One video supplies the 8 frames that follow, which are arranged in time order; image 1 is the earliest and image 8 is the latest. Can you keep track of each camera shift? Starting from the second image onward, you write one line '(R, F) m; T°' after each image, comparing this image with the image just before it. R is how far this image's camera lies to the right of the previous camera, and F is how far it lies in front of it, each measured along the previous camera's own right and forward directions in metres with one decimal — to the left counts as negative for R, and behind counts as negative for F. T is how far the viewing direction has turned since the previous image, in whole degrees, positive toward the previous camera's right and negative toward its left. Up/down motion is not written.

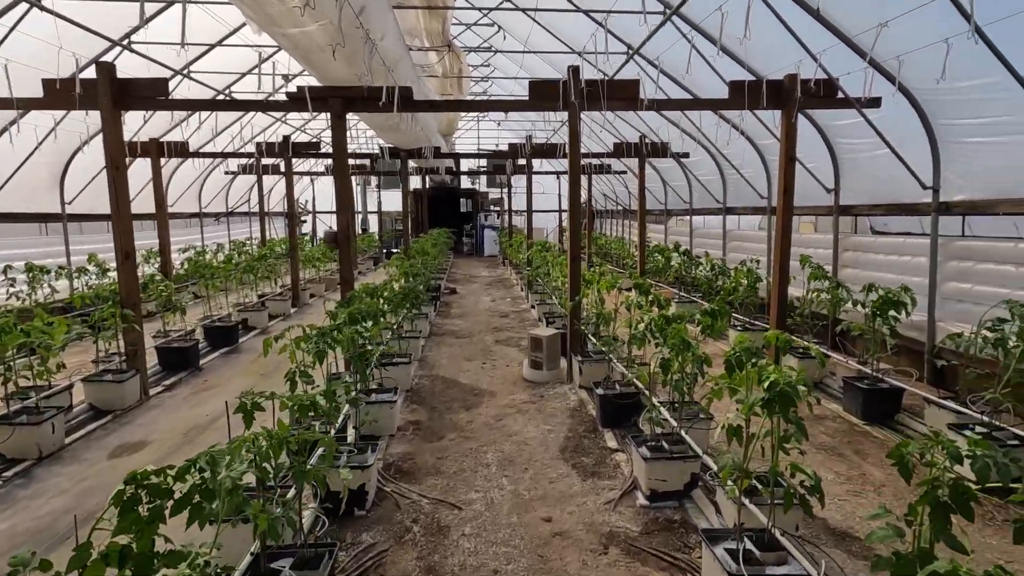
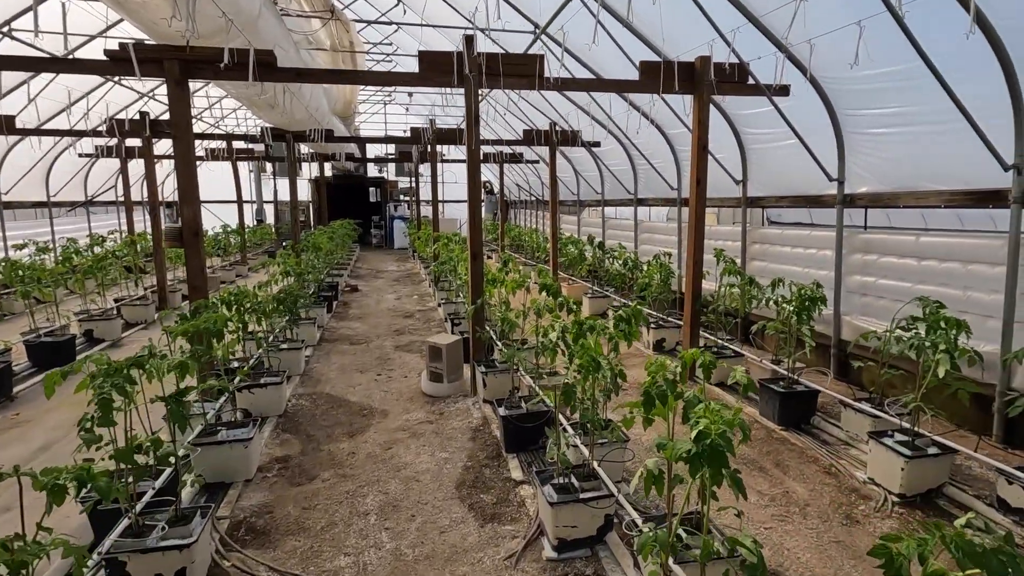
(+0.2, +0.7) m; +9°
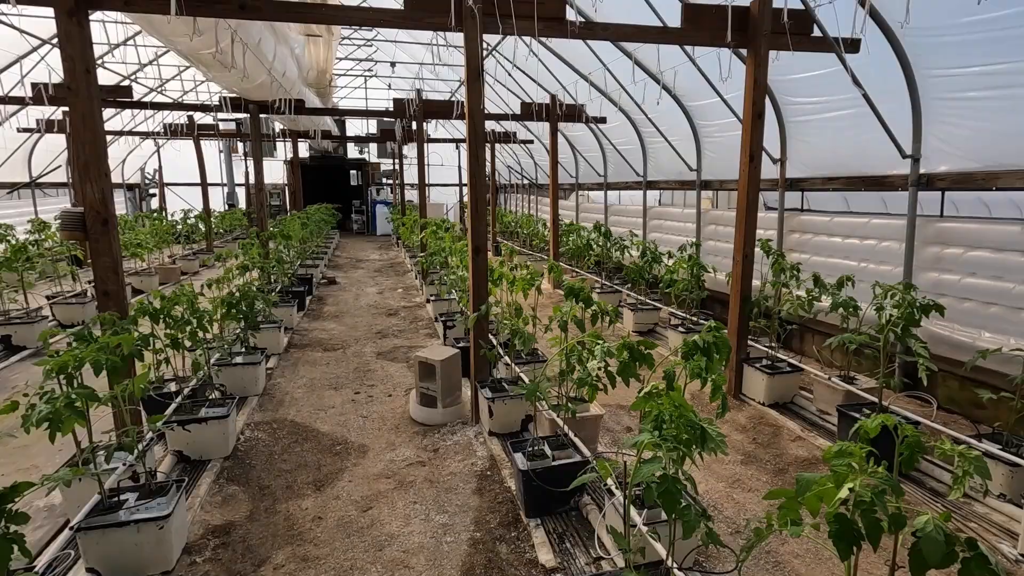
(-0.2, +1.1) m; +2°
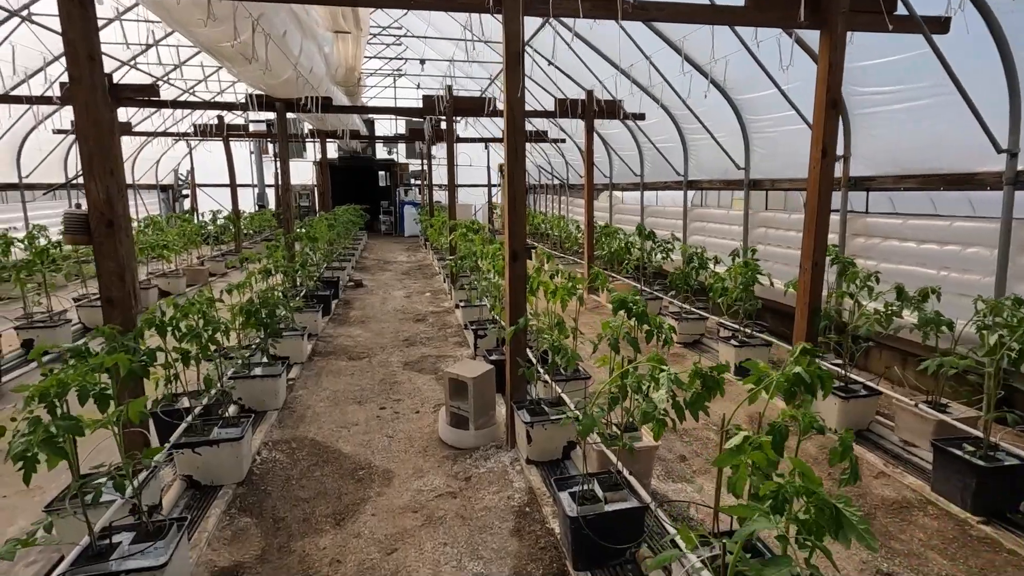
(-0.1, +0.4) m; -3°
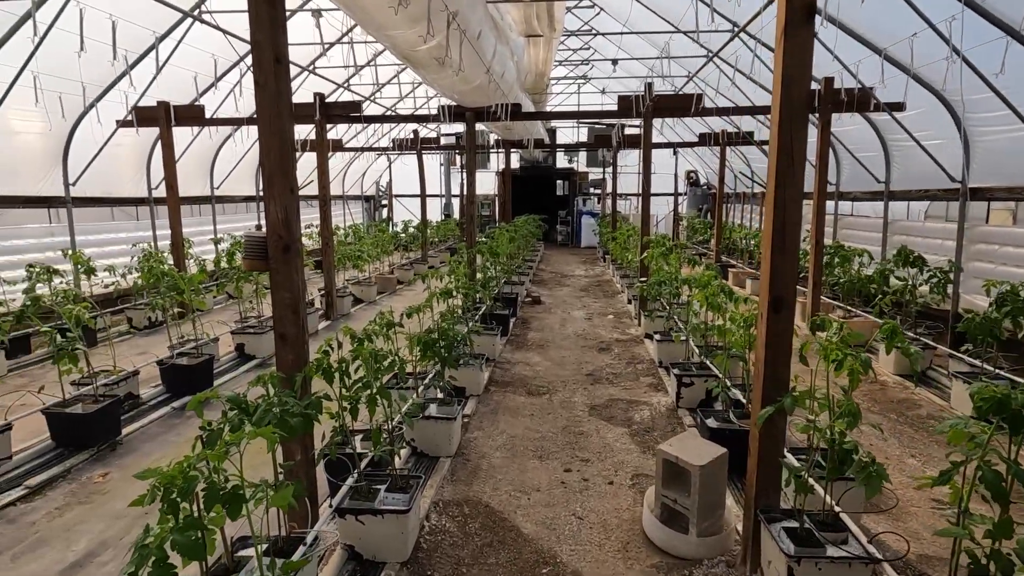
(-0.4, +0.9) m; -18°
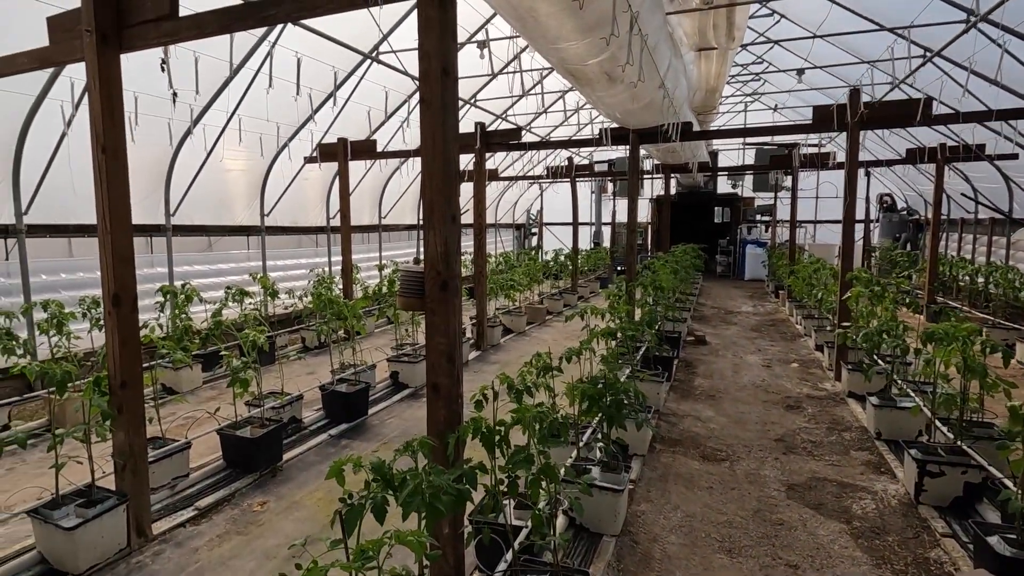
(-0.2, +0.5) m; -15°
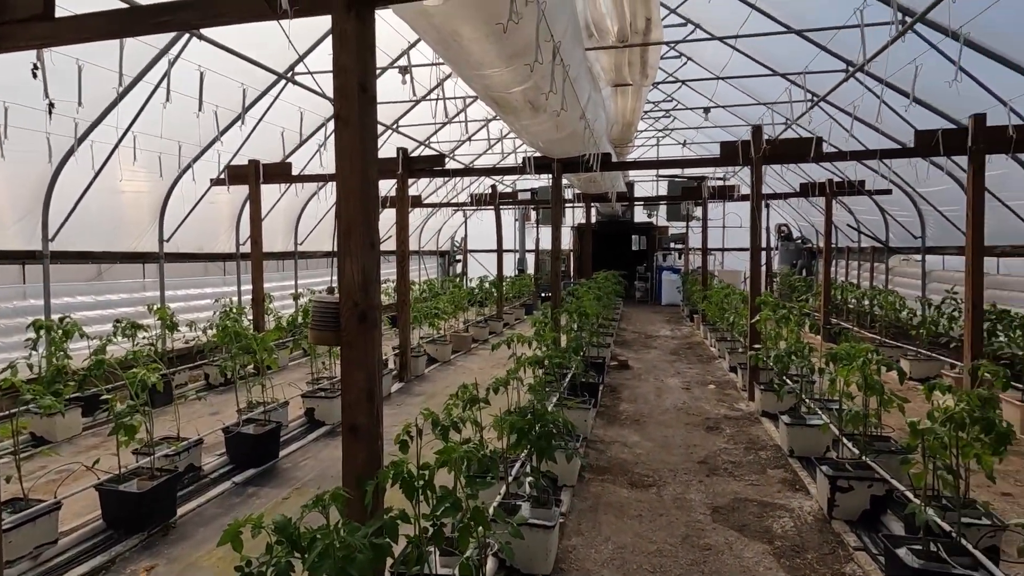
(0.0, +0.1) m; +8°
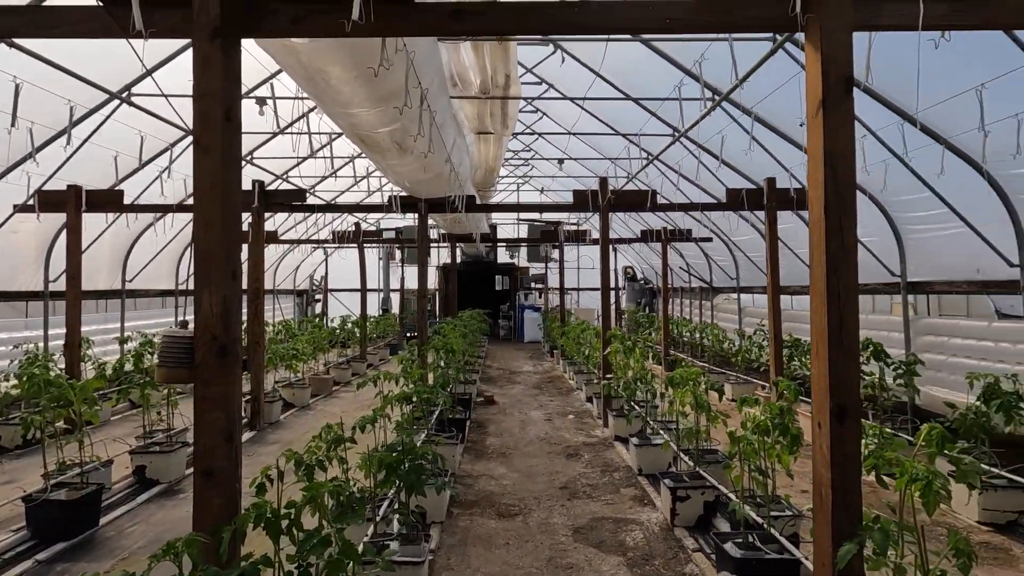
(0.0, -0.1) m; +14°
